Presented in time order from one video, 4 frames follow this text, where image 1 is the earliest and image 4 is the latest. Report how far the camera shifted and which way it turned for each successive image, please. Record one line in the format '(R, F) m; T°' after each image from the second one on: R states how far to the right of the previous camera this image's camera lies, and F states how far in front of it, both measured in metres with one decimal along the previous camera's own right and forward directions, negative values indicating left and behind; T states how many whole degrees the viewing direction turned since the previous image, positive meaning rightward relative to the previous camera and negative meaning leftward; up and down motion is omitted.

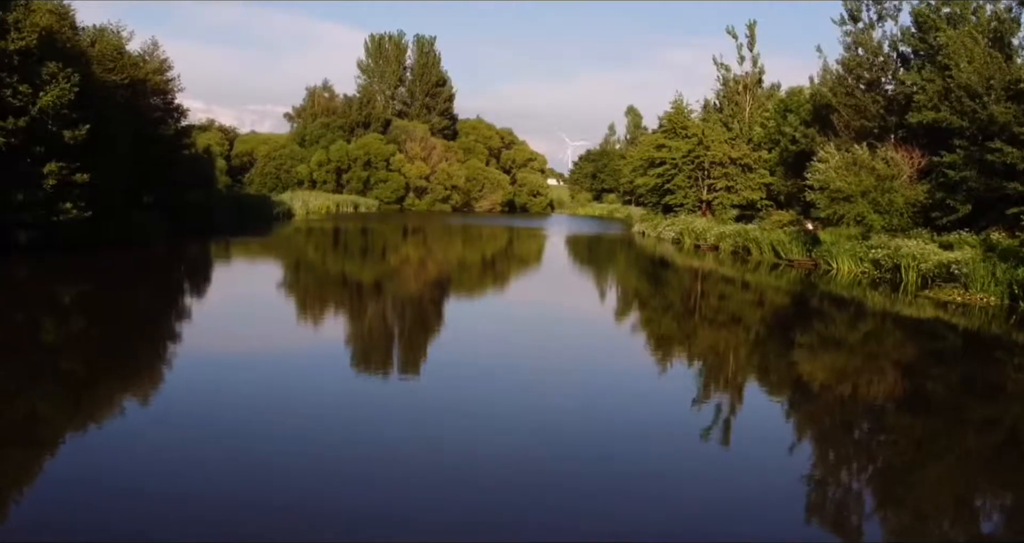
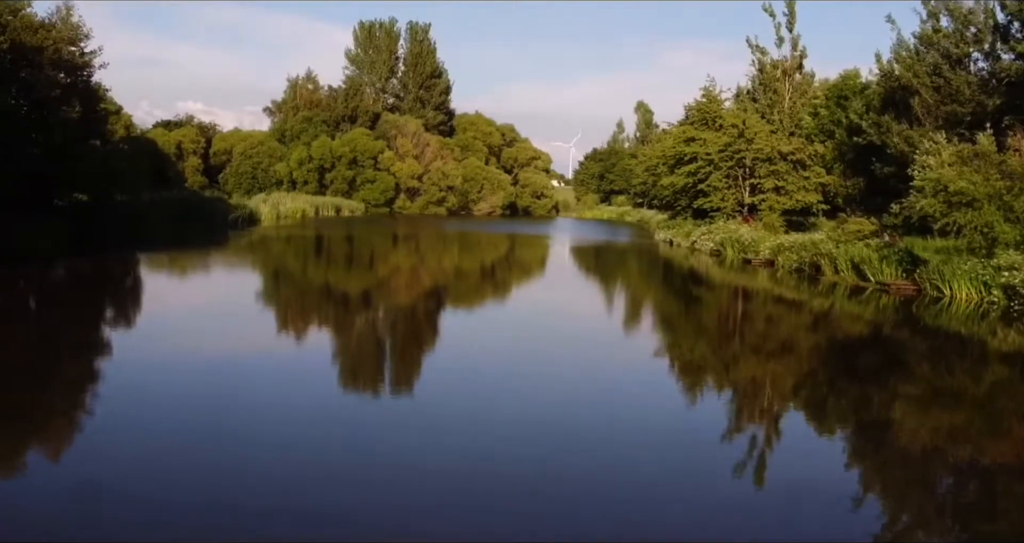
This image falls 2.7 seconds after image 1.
(-0.1, +1.9) m; 0°
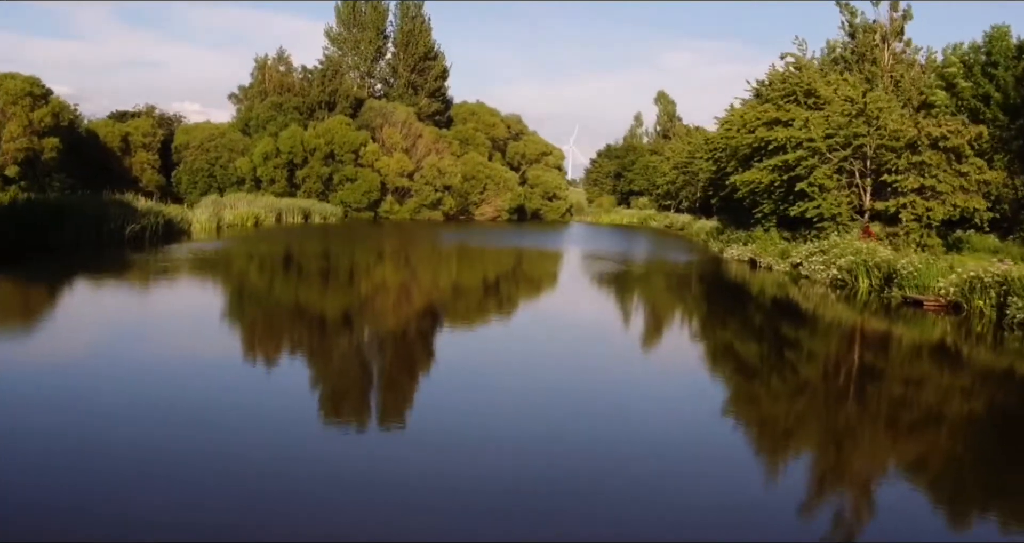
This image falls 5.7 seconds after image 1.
(-0.2, +2.9) m; 0°
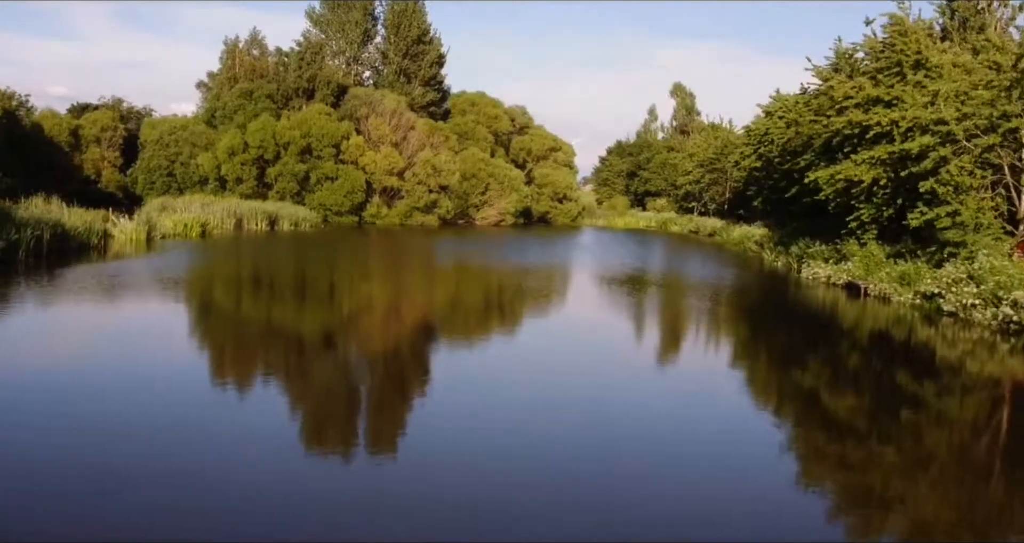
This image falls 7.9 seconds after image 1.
(-0.1, +1.9) m; 0°
